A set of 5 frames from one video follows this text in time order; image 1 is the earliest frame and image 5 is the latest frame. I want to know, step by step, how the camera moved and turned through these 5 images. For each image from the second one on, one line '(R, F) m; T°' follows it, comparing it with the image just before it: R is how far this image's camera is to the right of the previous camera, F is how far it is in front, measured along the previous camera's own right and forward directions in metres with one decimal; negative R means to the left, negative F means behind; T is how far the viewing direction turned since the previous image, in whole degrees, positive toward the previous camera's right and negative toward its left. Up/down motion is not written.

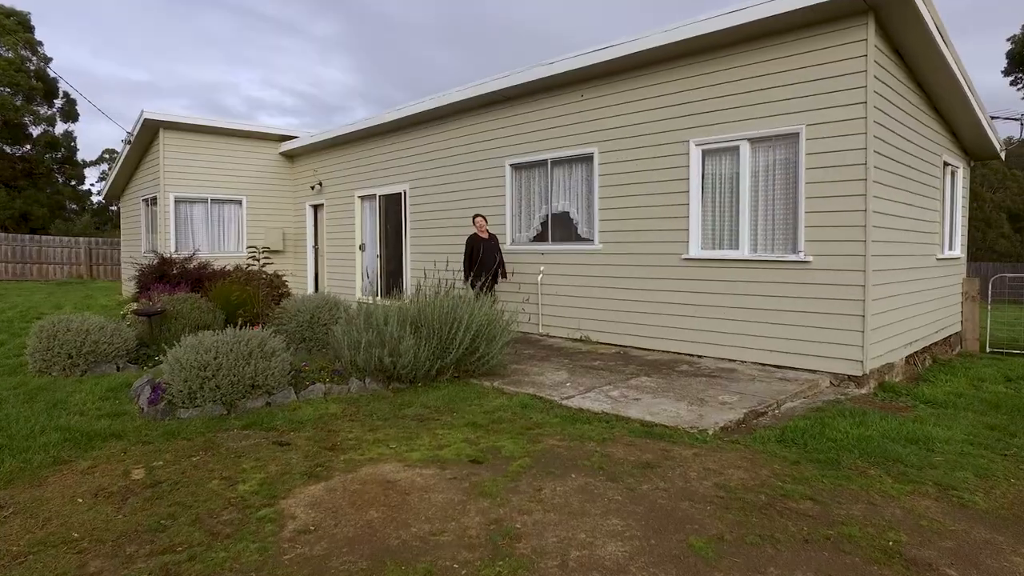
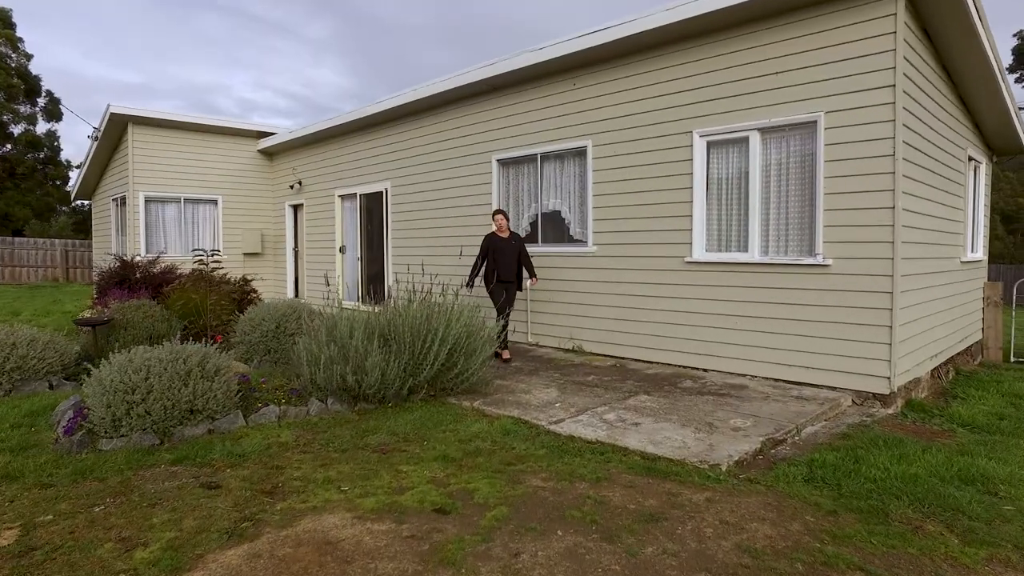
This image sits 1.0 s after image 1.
(+0.1, +0.6) m; 0°
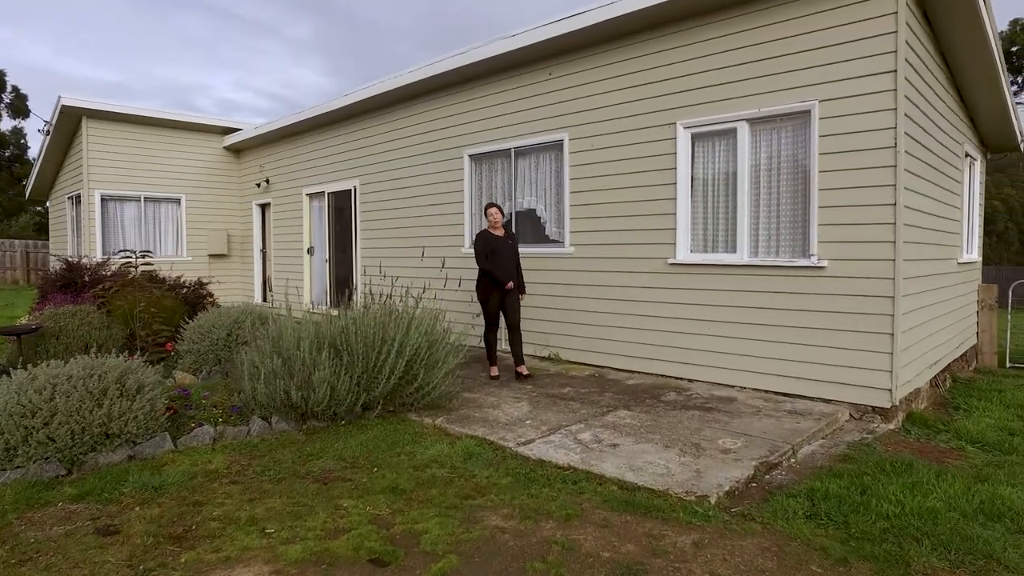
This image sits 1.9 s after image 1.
(+0.1, +0.5) m; +1°
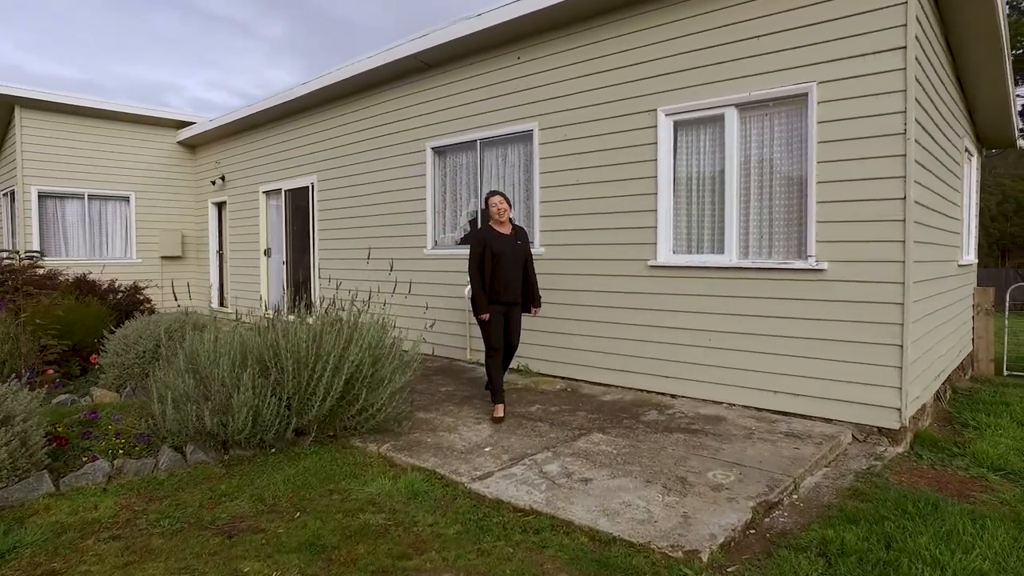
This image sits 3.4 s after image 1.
(+0.1, +0.6) m; +2°
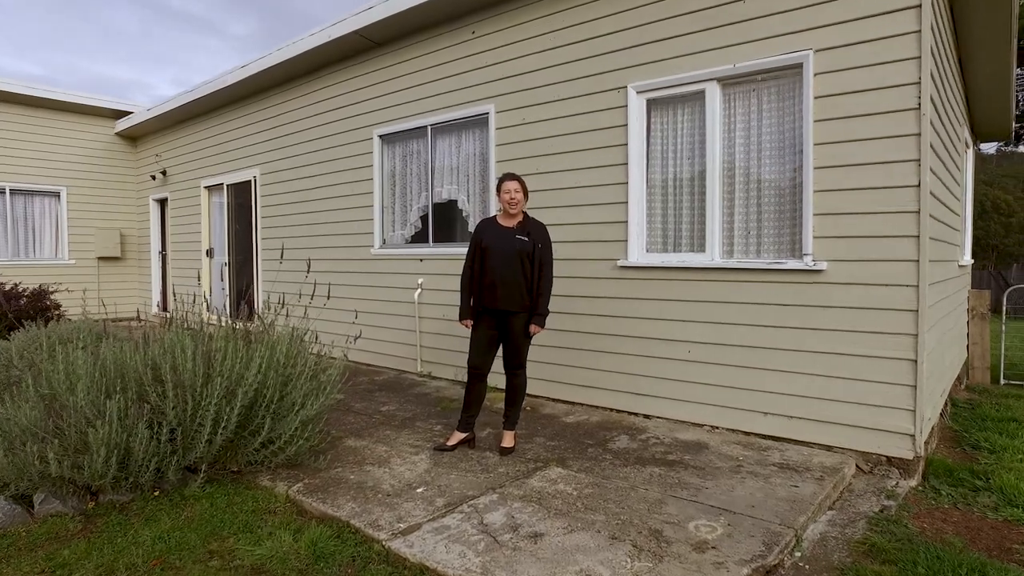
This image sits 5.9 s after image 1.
(+0.2, +0.7) m; +2°
